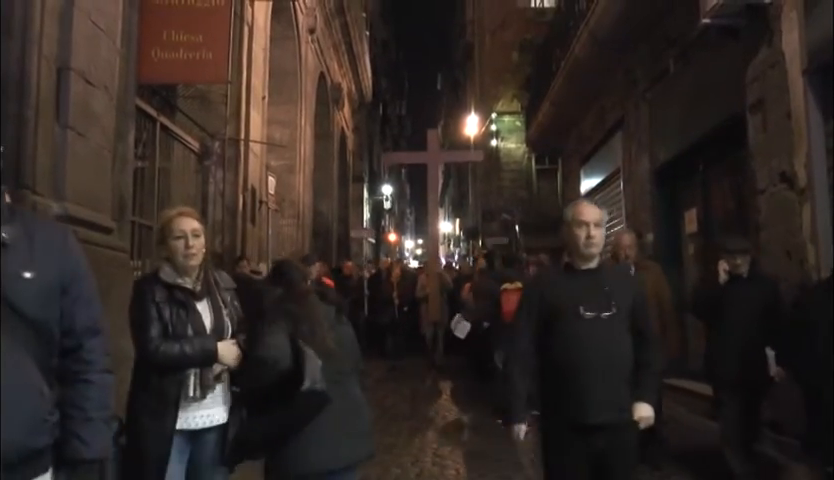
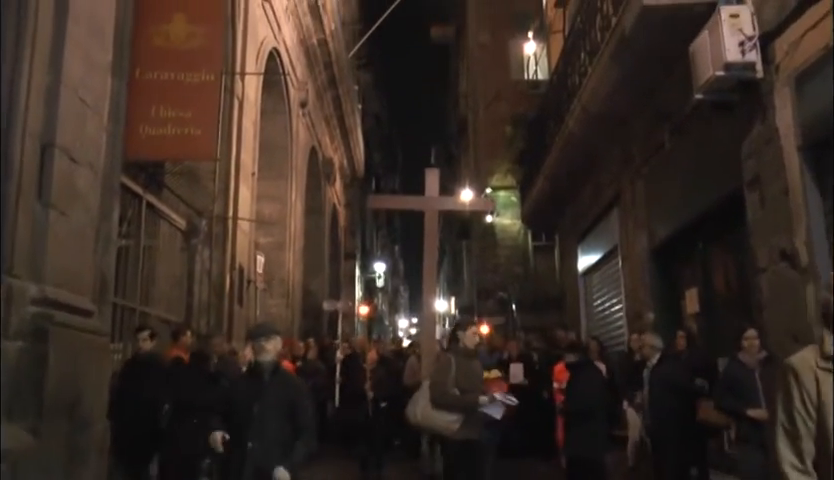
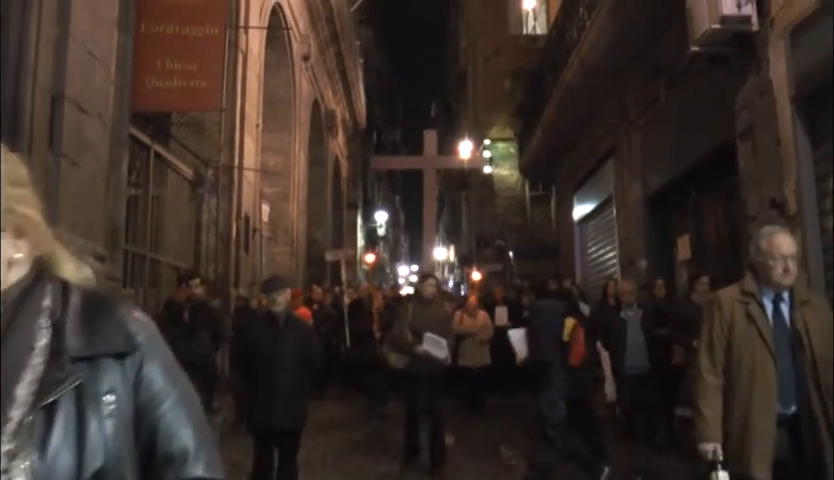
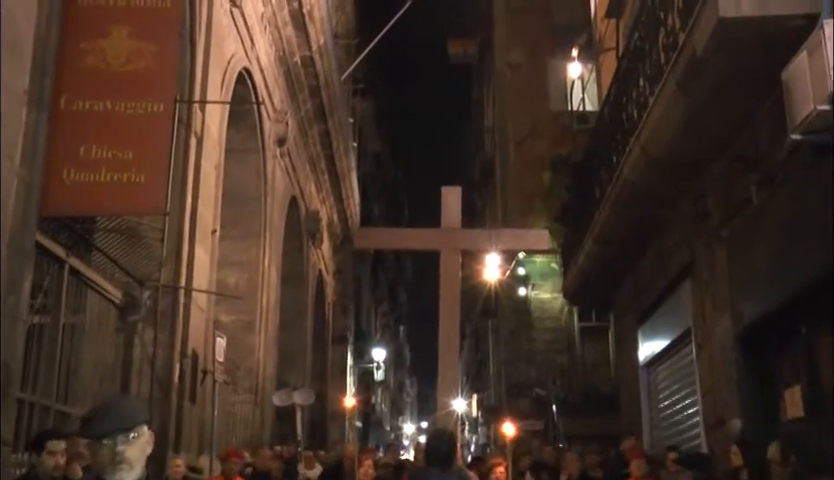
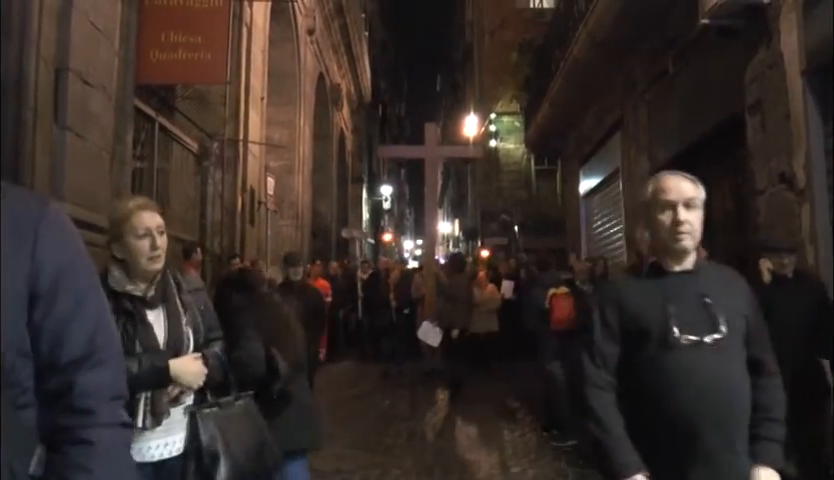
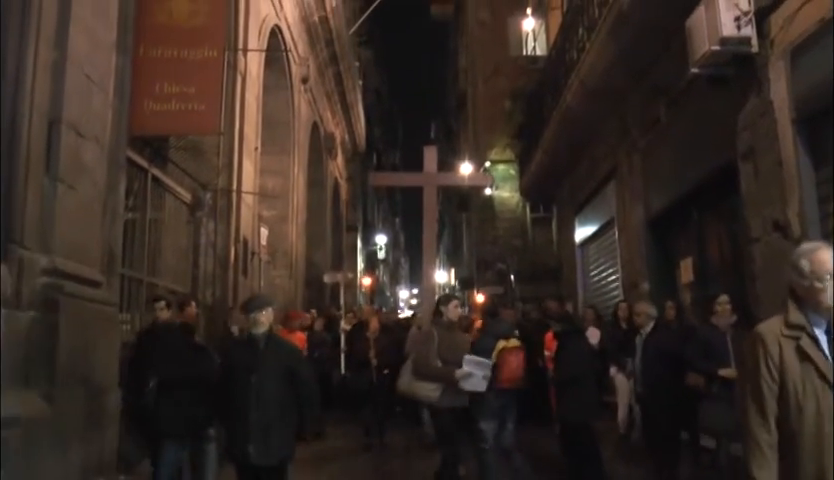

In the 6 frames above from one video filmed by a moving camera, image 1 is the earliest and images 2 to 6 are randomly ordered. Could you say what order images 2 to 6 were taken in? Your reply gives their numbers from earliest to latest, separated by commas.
5, 3, 6, 2, 4
